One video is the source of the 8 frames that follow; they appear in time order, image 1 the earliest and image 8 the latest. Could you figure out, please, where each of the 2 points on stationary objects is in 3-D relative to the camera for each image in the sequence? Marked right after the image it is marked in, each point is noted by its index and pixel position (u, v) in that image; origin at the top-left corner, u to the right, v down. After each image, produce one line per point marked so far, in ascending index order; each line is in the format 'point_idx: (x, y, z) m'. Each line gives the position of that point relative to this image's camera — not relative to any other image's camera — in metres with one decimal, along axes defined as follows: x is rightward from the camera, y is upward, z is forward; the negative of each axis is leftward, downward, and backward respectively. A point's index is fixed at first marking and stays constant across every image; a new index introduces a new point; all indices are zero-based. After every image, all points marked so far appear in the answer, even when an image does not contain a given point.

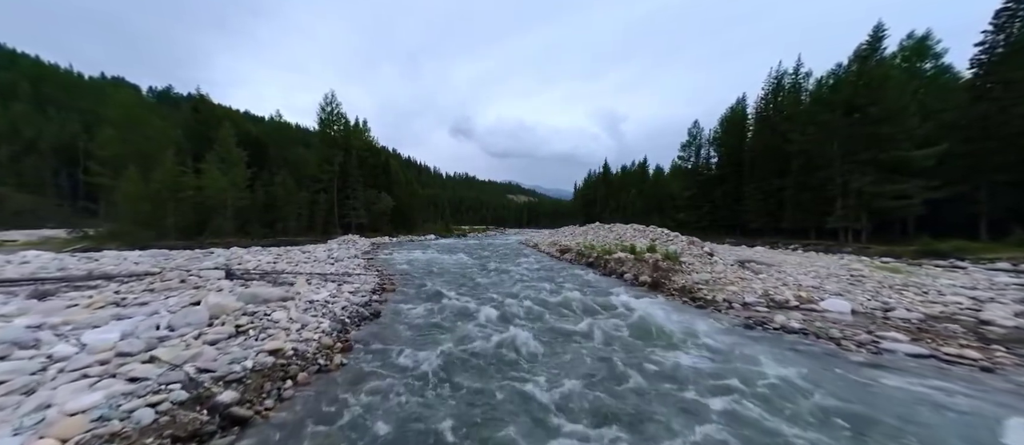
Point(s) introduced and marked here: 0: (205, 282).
0: (-8.2, -1.6, +8.9) m
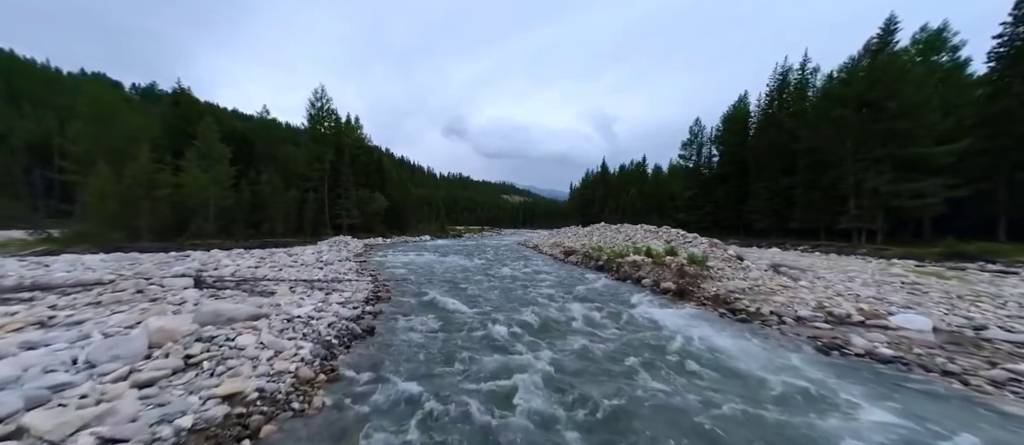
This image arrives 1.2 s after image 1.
0: (-7.9, -1.6, +7.7) m
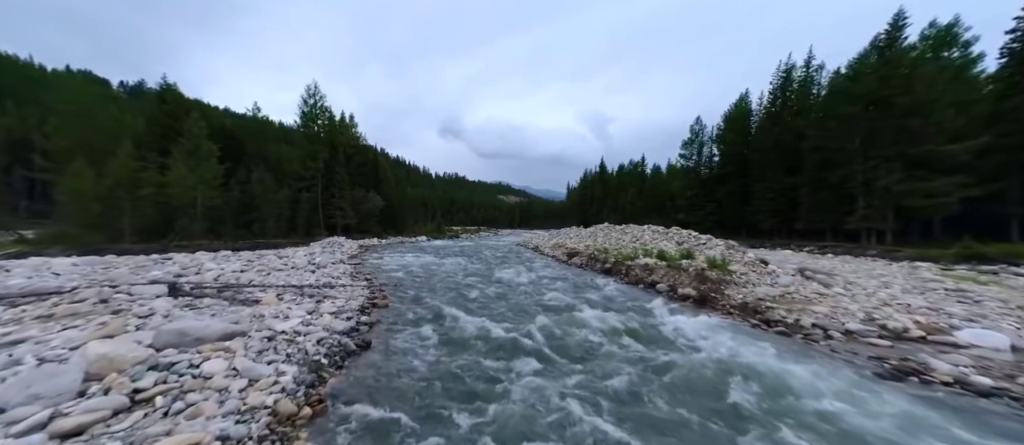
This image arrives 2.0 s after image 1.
0: (-7.7, -1.7, +6.8) m
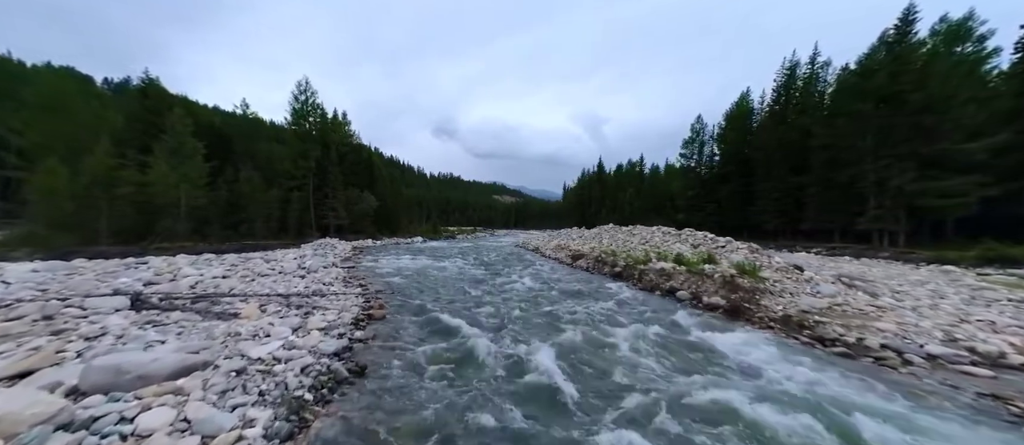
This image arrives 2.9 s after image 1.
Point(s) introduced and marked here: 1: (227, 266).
0: (-7.4, -1.7, +5.8) m
1: (-12.4, -1.9, +14.5) m
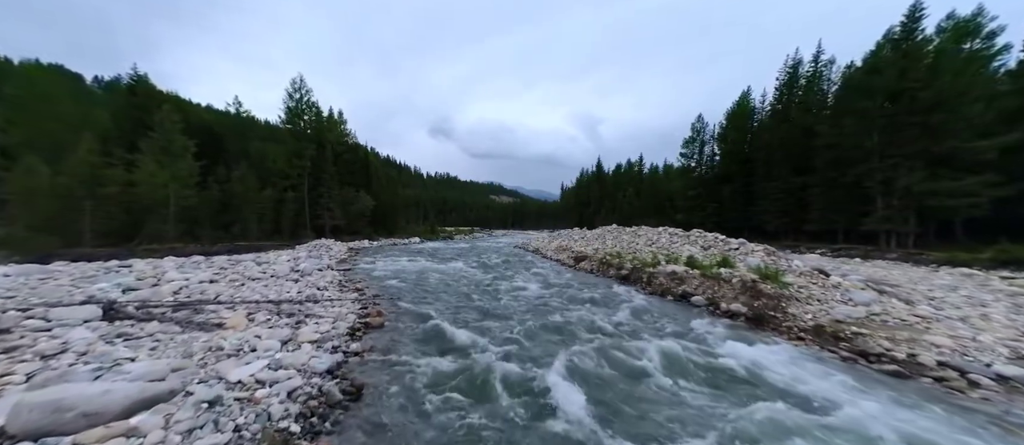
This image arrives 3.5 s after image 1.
0: (-7.2, -1.8, +5.1) m
1: (-12.3, -2.0, +13.9) m
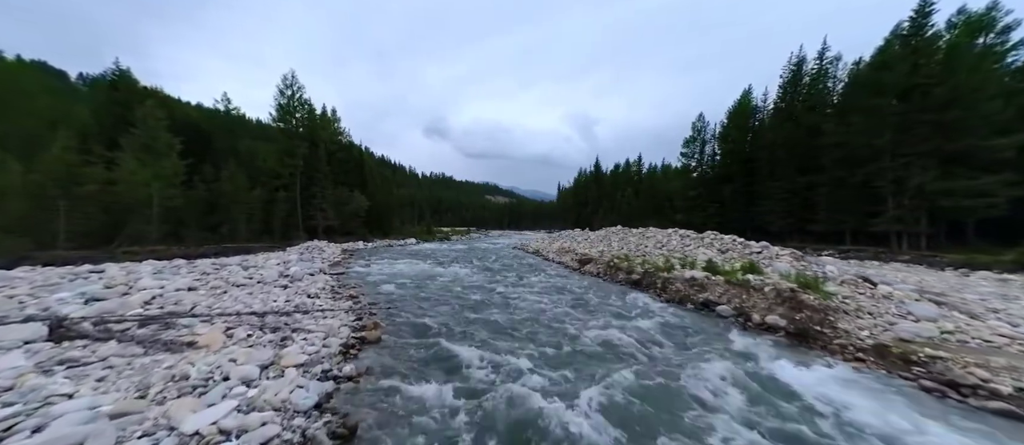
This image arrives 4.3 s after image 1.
0: (-6.9, -1.8, +4.2) m
1: (-12.1, -2.0, +12.8) m
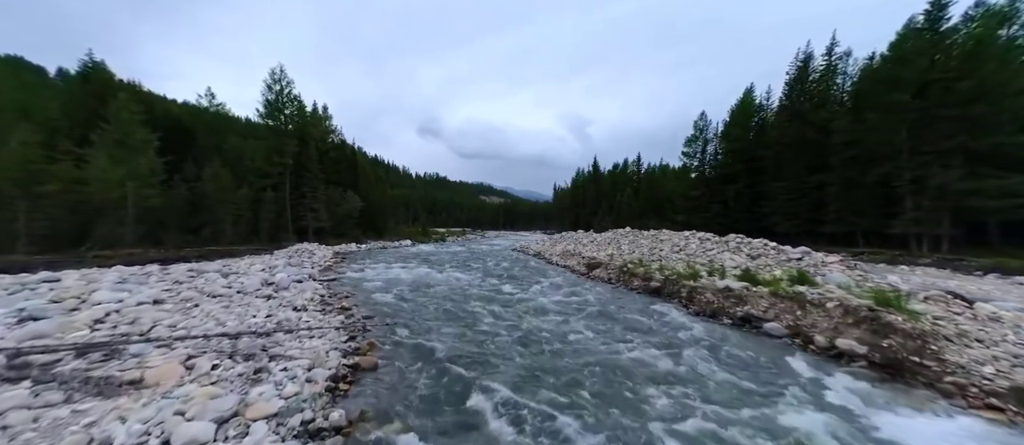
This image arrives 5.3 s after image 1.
0: (-6.4, -1.9, +2.8) m
1: (-11.7, -2.1, +11.4) m
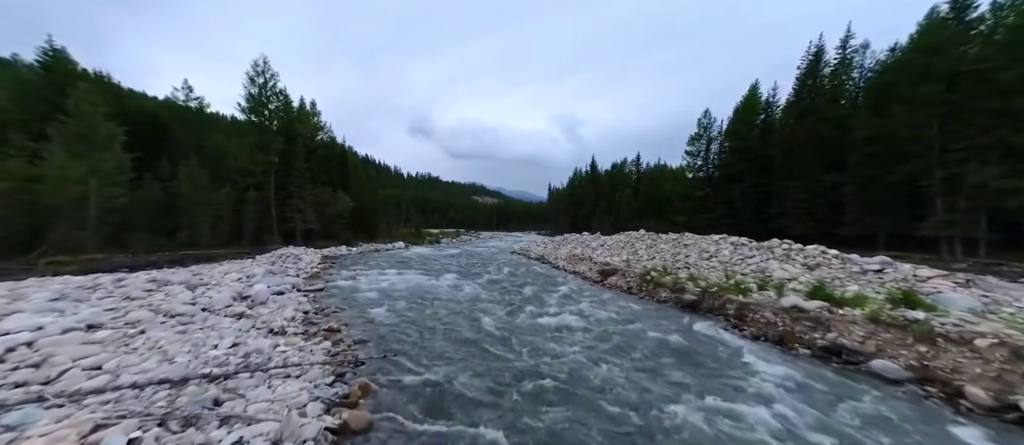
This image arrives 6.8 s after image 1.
0: (-5.7, -2.1, +1.0) m
1: (-11.2, -2.3, +9.4) m
